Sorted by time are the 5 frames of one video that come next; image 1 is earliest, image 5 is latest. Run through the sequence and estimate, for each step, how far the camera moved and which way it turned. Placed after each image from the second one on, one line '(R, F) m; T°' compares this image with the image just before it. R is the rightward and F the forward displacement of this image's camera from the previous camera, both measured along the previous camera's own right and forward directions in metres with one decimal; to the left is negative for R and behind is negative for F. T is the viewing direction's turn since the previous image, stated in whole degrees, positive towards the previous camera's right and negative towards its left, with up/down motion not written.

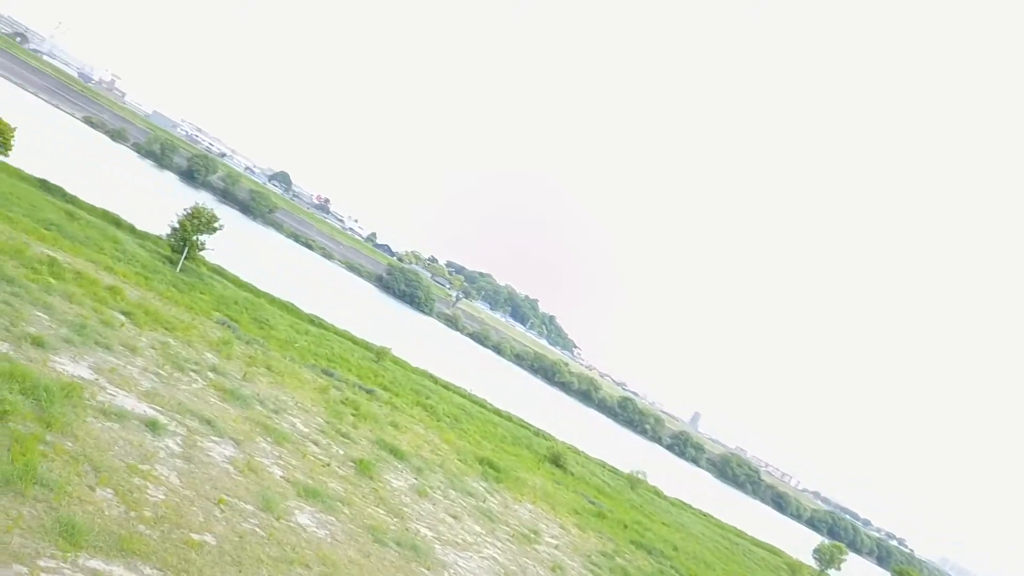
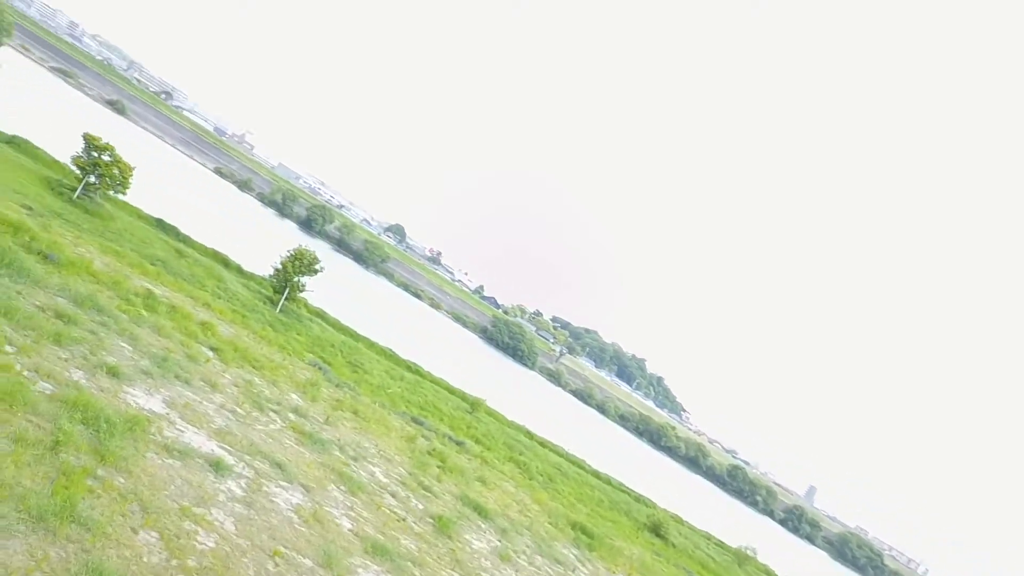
(+0.1, +0.7) m; -8°
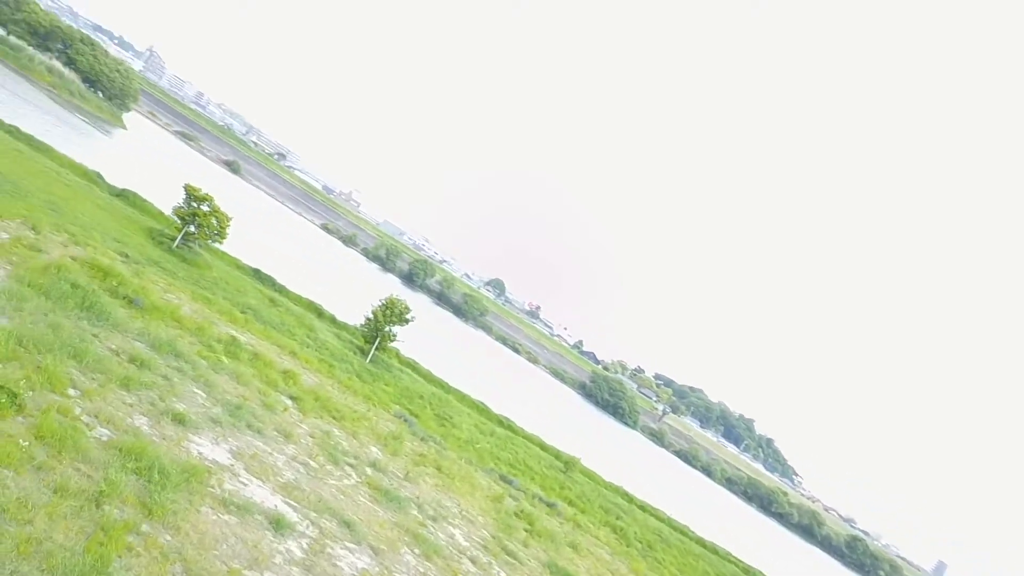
(+0.1, +0.7) m; -7°
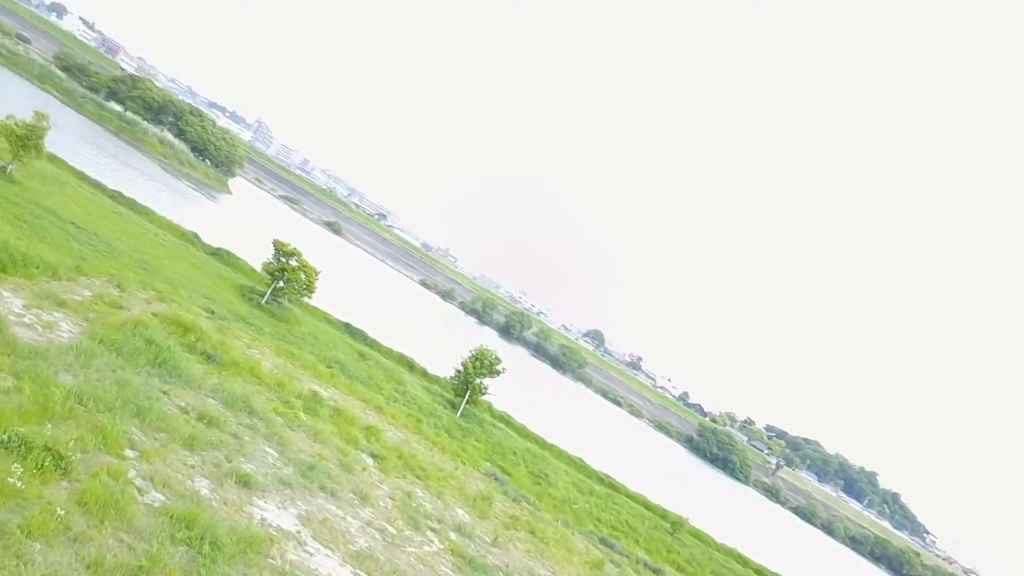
(+0.1, +0.8) m; -7°
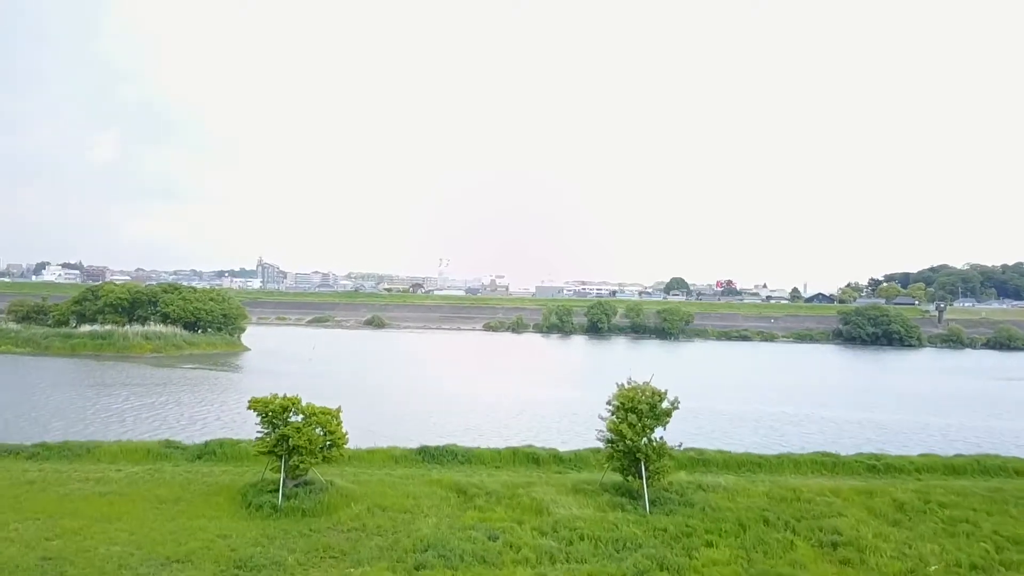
(-0.5, +6.0) m; -3°
